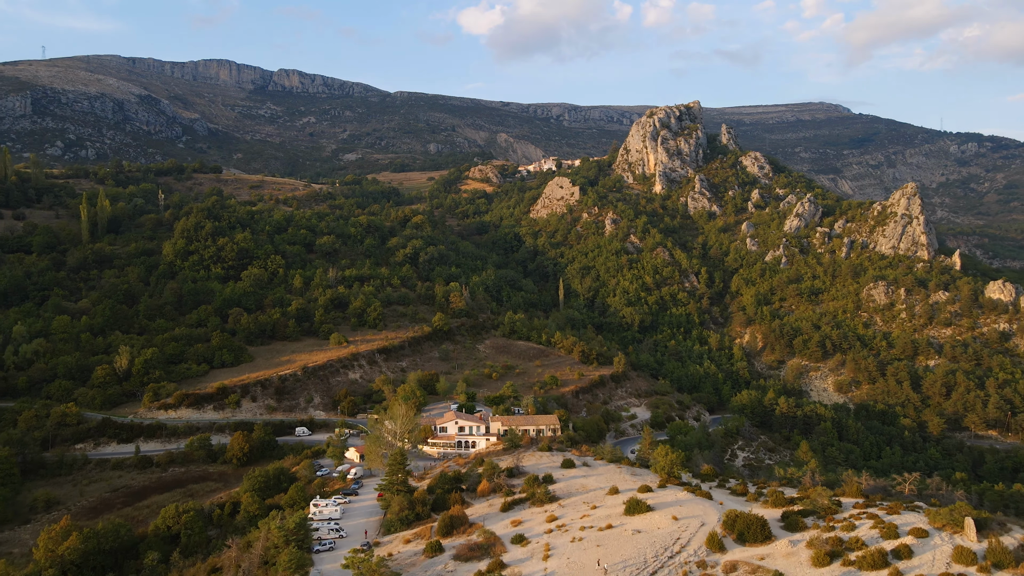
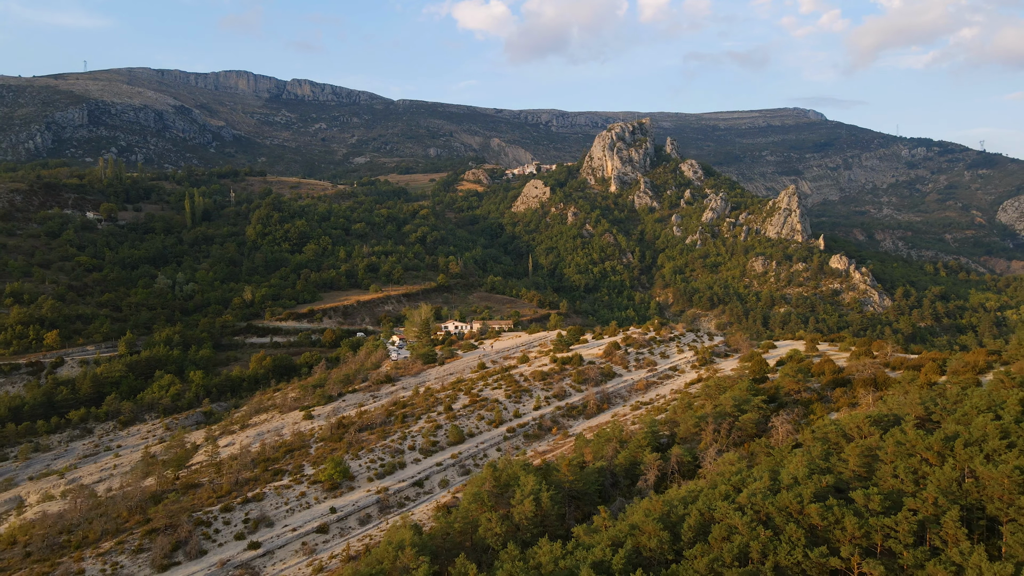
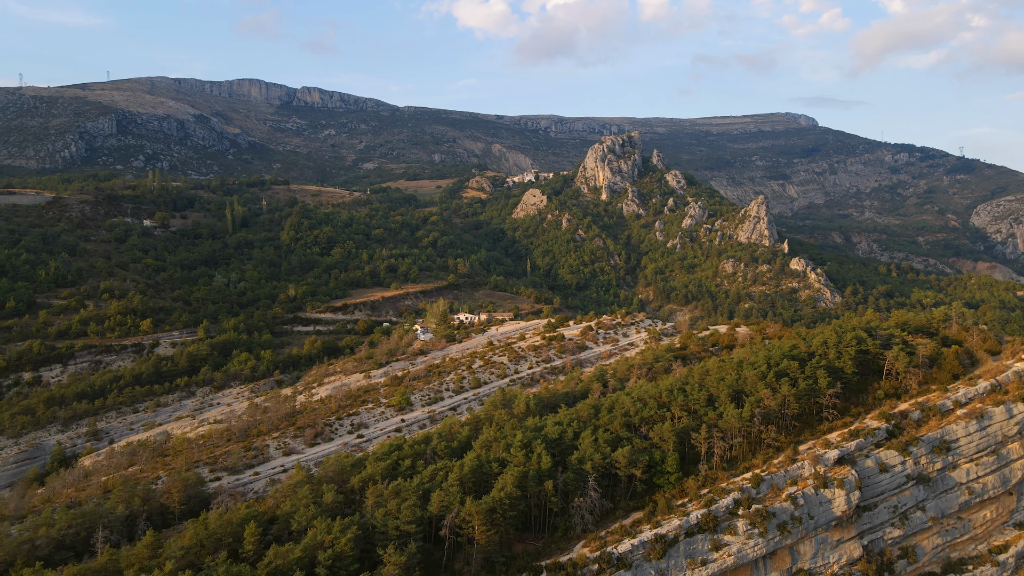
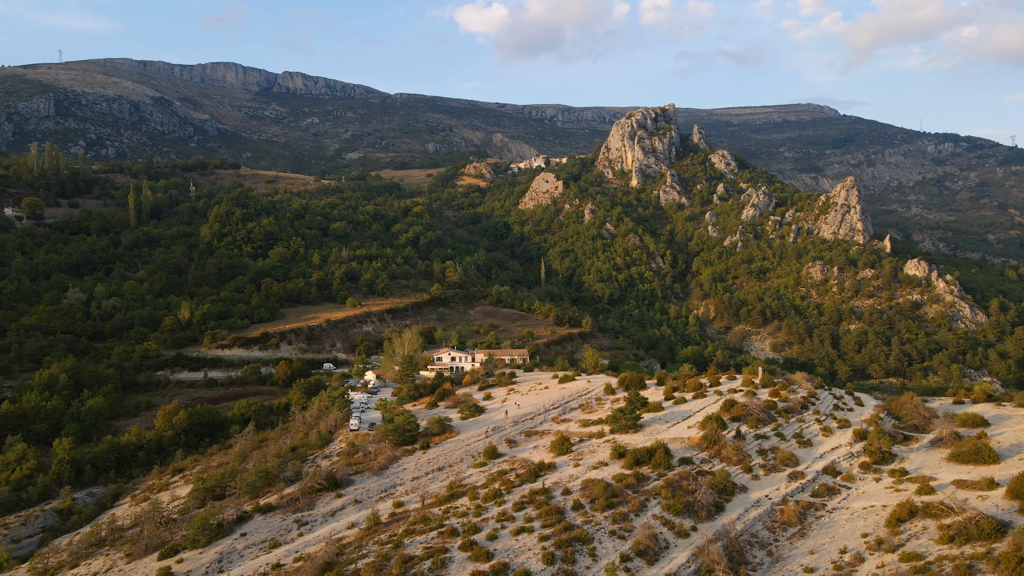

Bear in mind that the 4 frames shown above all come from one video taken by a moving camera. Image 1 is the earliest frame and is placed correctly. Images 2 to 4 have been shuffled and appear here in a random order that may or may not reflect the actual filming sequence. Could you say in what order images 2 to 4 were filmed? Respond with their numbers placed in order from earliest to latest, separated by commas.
4, 2, 3
